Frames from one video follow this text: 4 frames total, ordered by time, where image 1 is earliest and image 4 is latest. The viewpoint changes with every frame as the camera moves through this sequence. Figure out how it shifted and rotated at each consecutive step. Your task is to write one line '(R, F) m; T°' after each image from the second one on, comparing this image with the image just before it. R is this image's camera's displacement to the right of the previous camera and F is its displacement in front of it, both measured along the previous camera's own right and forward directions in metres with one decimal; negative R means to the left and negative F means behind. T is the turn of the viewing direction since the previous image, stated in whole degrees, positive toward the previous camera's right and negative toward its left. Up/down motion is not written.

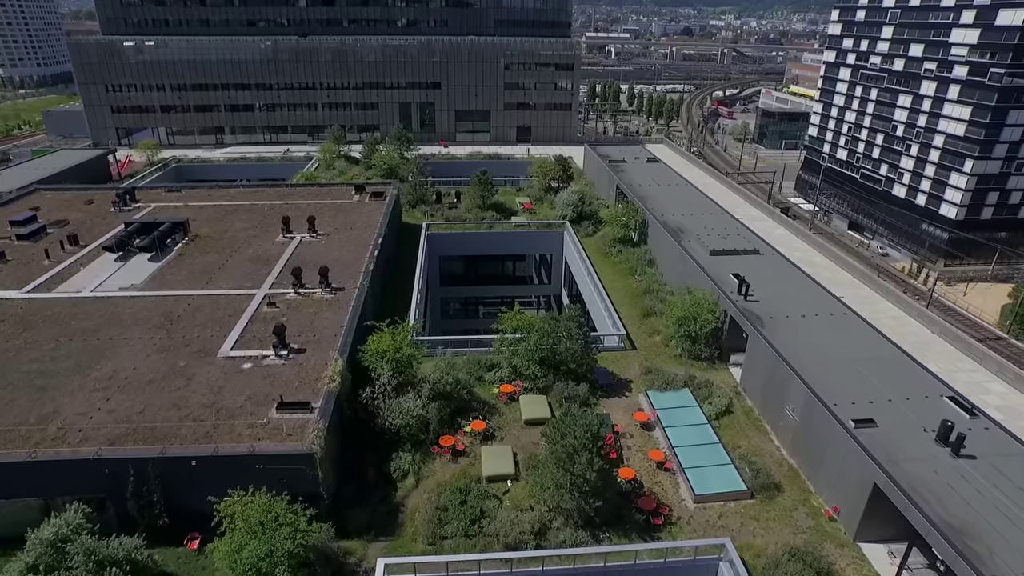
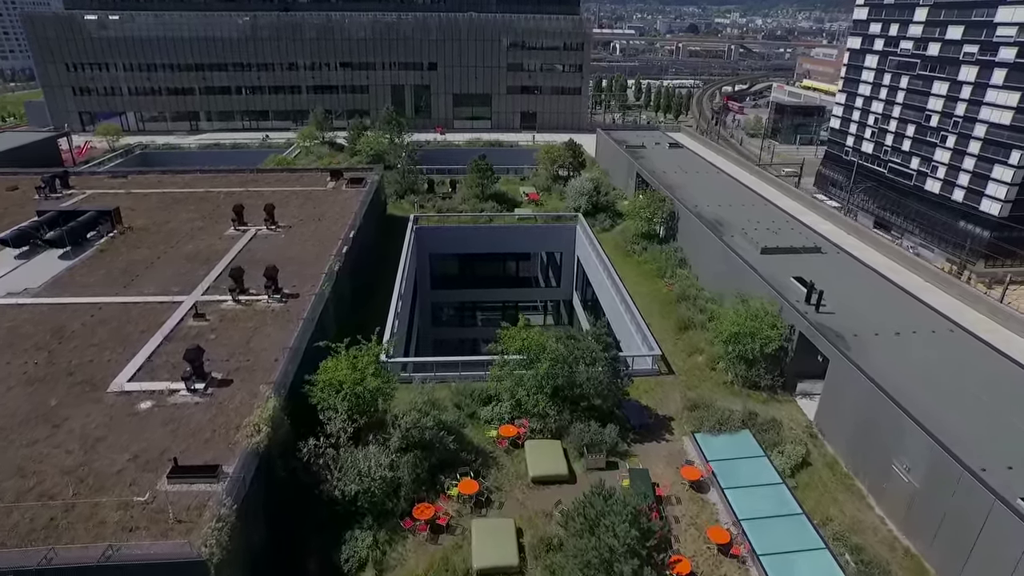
(0.0, +5.1) m; 0°
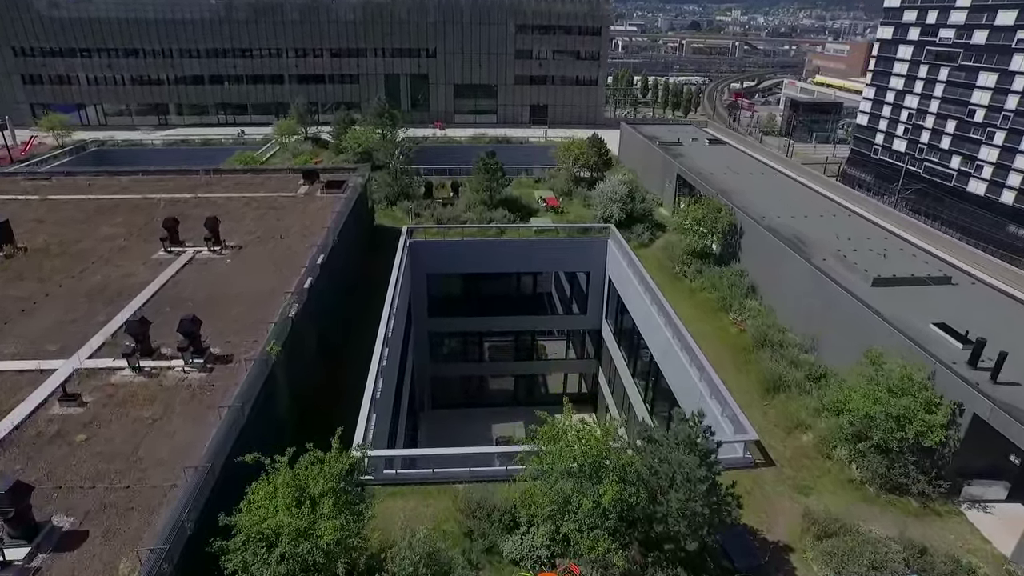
(-0.7, +5.6) m; 0°
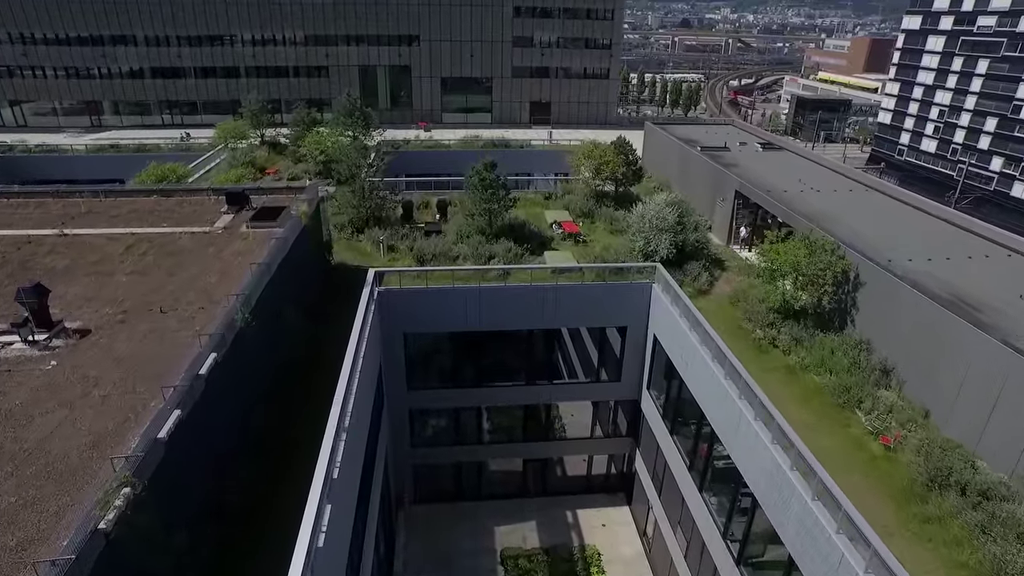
(-0.5, +6.7) m; +1°
